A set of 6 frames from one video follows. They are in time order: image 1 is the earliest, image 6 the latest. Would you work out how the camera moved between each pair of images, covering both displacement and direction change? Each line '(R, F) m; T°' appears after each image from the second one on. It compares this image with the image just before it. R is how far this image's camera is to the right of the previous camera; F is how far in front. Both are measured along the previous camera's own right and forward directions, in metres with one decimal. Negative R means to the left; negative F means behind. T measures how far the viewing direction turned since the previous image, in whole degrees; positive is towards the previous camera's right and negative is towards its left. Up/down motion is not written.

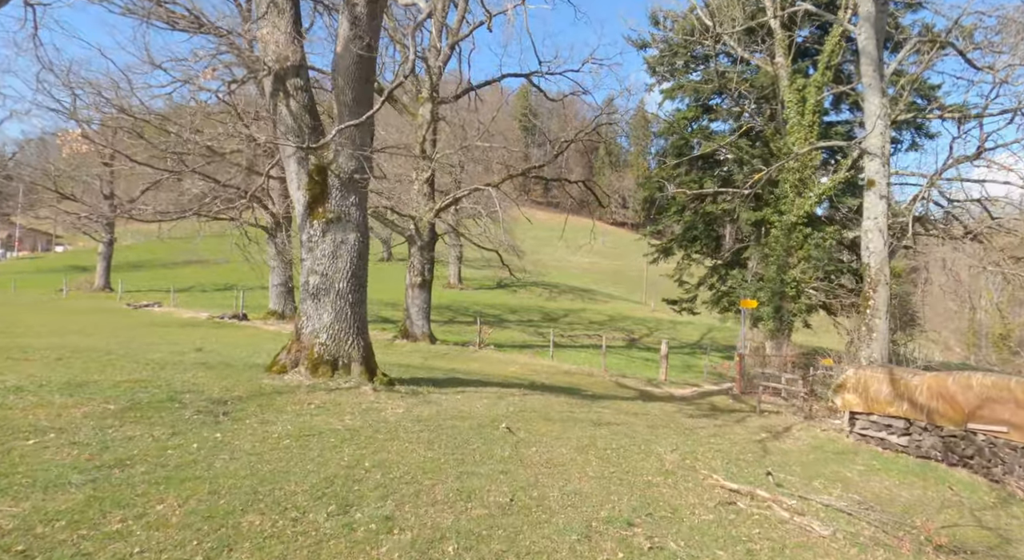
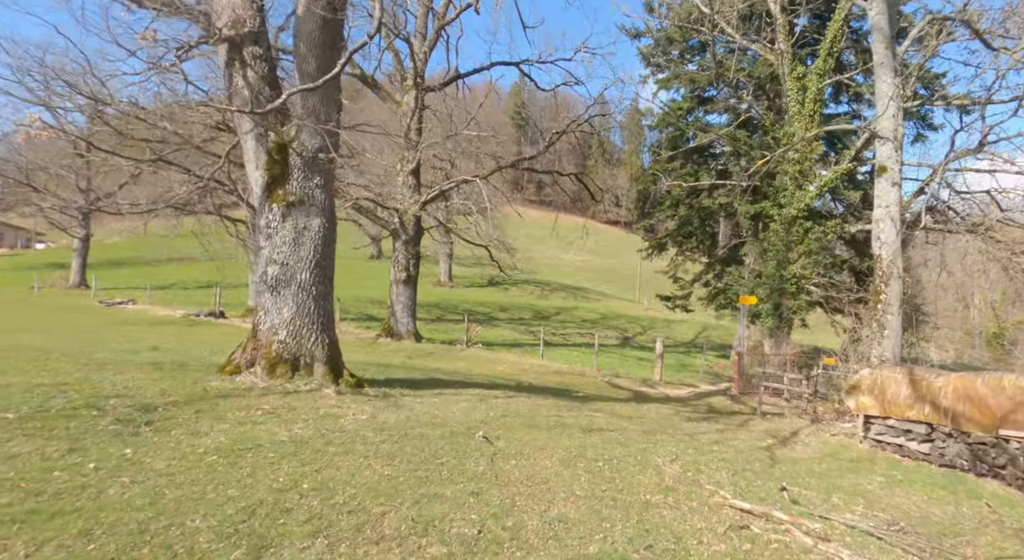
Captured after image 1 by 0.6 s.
(+0.1, +0.9) m; 0°
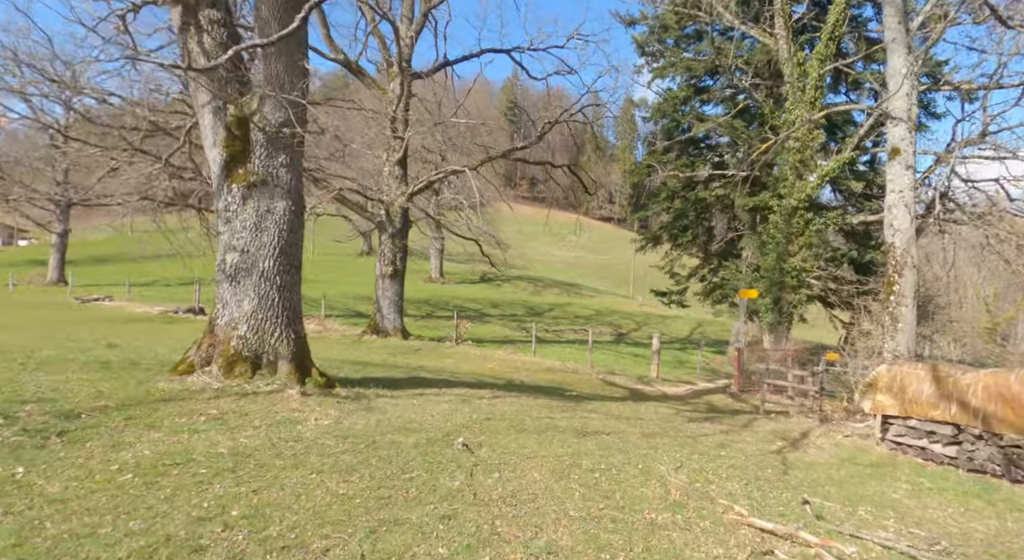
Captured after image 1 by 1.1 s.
(+0.1, +0.8) m; 0°
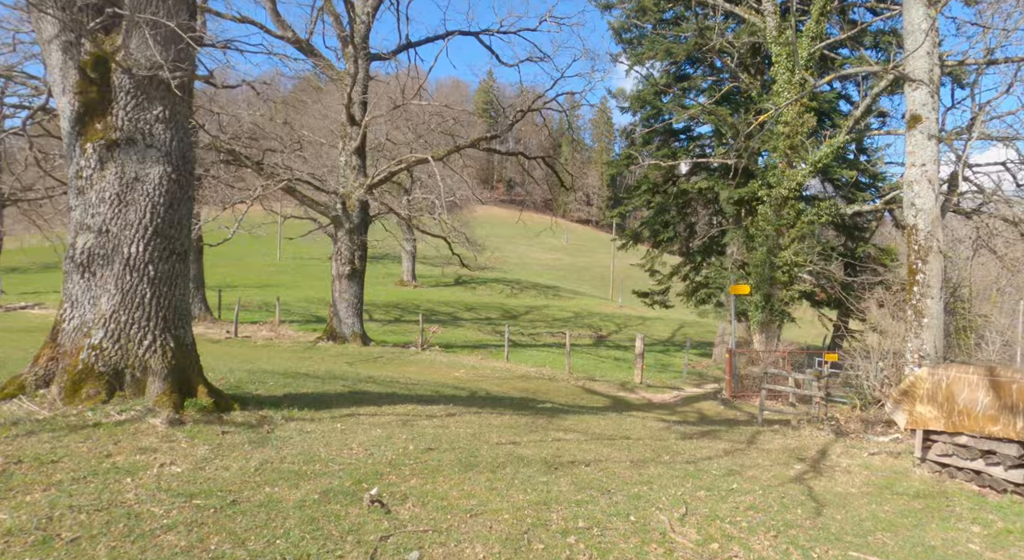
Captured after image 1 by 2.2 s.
(+0.2, +1.7) m; +1°
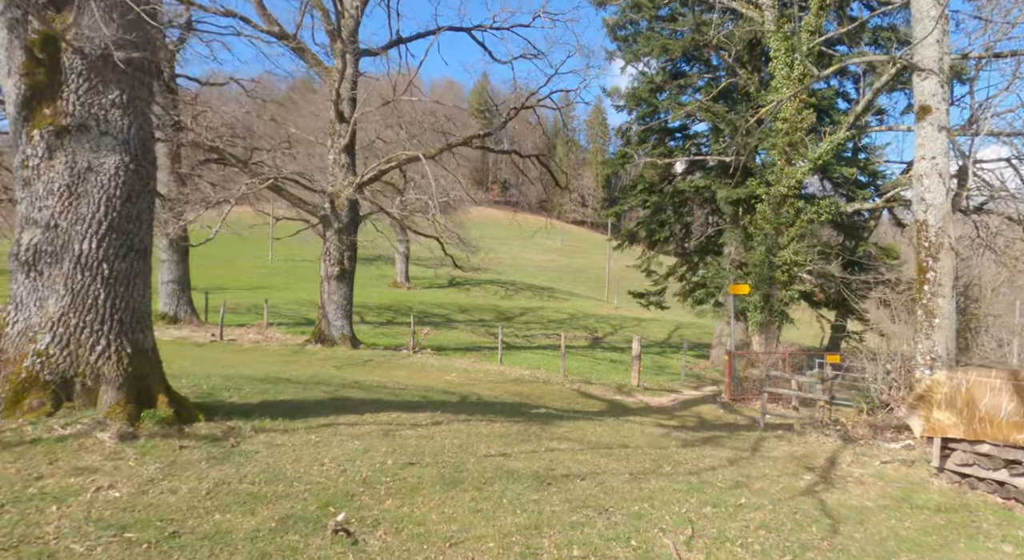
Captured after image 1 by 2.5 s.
(0.0, +0.5) m; 0°
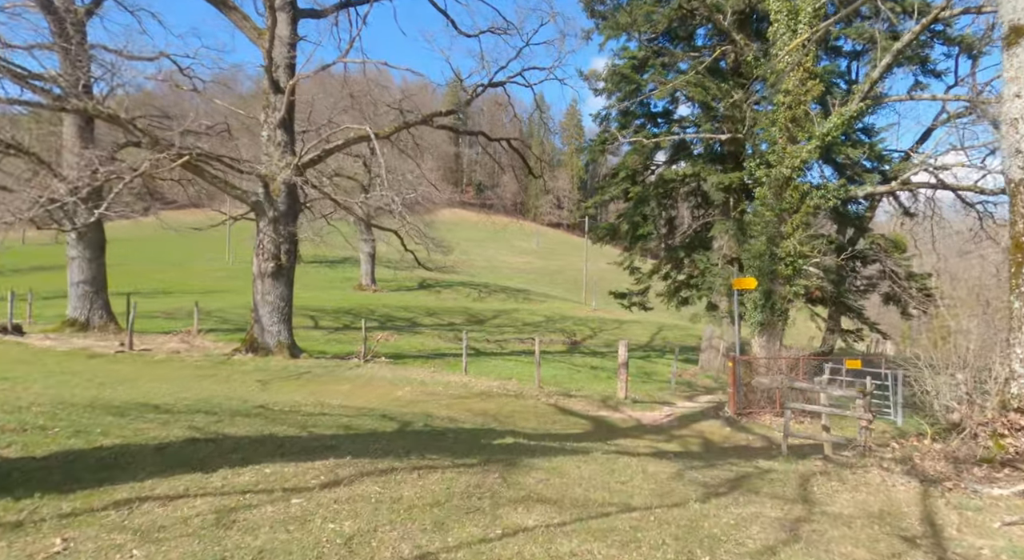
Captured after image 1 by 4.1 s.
(+0.2, +2.5) m; +2°
